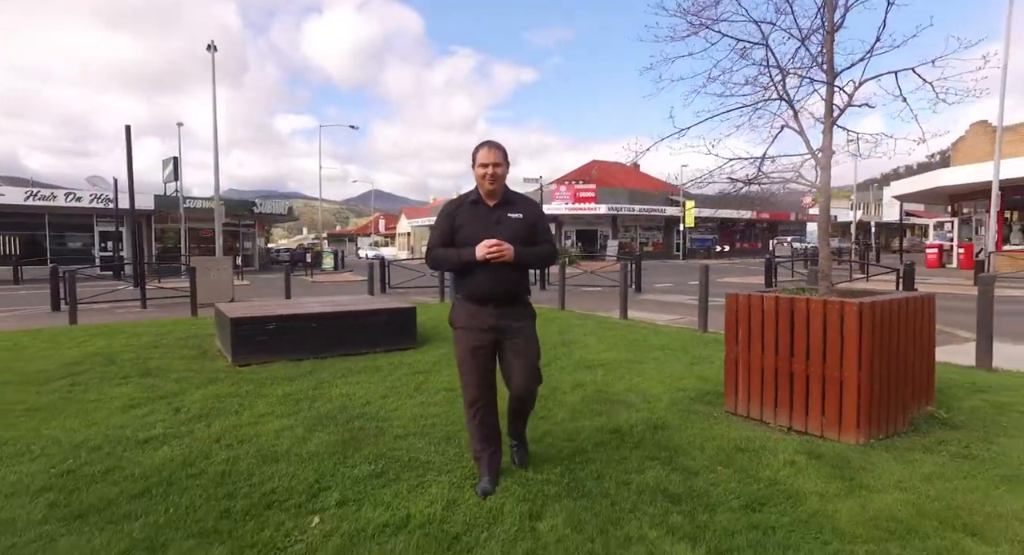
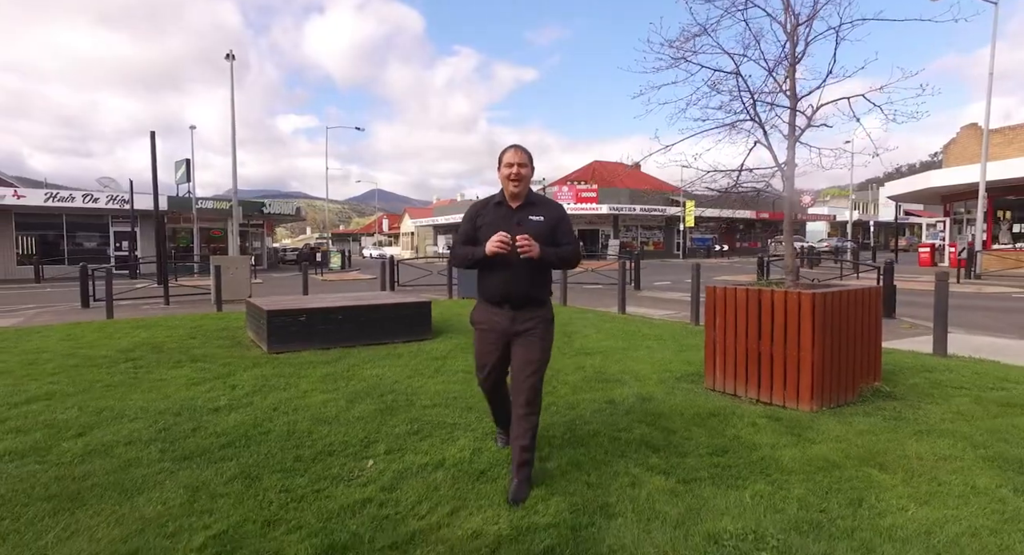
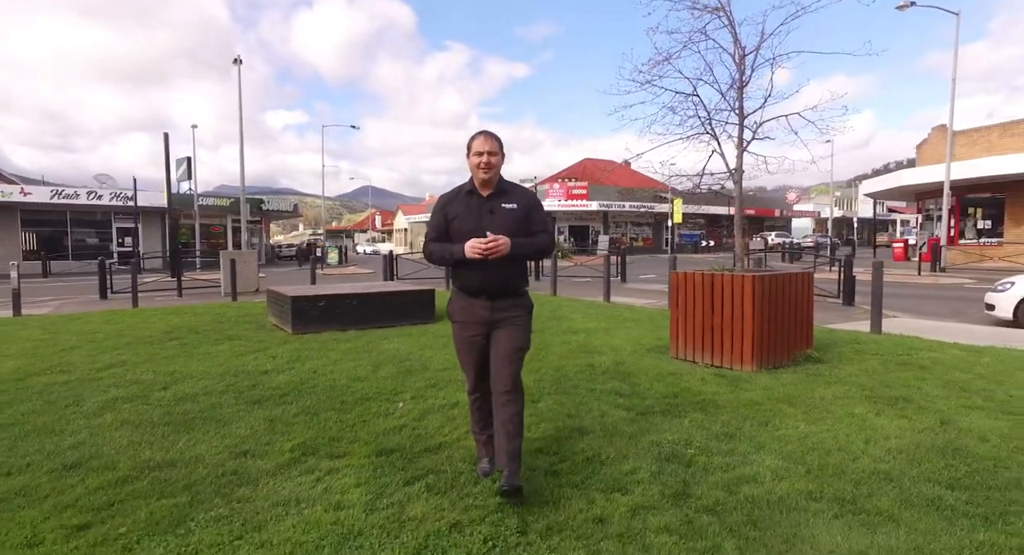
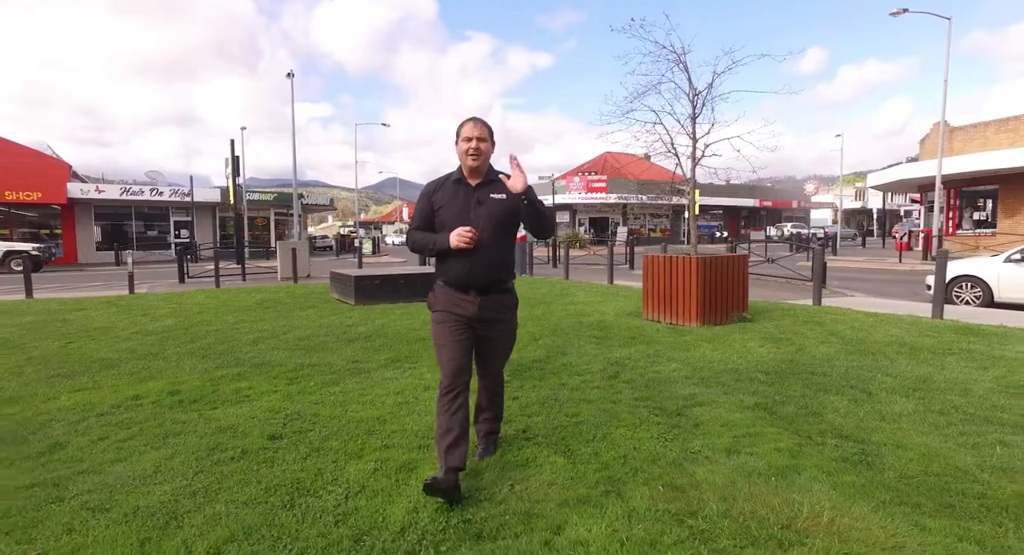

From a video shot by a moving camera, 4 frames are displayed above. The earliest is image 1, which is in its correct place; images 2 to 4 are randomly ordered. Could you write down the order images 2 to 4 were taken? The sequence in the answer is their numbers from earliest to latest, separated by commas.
2, 3, 4
